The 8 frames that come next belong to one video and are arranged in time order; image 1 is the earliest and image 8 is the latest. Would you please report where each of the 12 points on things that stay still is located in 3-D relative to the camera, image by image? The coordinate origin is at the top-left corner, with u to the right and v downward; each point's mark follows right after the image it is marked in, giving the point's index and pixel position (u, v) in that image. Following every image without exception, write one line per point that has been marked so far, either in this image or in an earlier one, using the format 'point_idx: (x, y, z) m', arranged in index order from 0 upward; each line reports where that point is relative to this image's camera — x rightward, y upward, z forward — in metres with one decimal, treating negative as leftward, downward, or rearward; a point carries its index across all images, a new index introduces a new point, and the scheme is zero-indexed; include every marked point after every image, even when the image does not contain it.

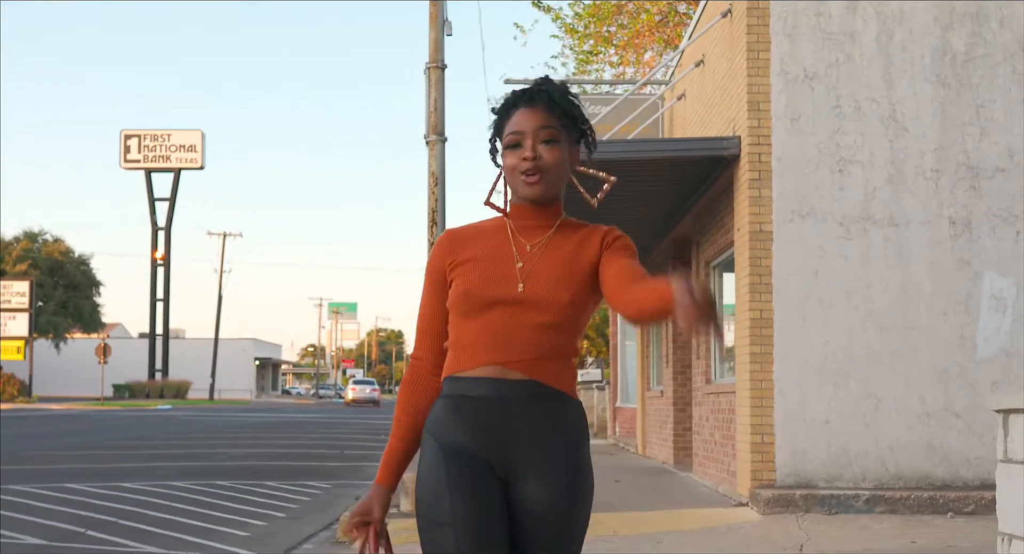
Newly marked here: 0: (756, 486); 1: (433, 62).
0: (+1.7, -1.4, +9.9) m
1: (-0.6, +1.6, +10.9) m
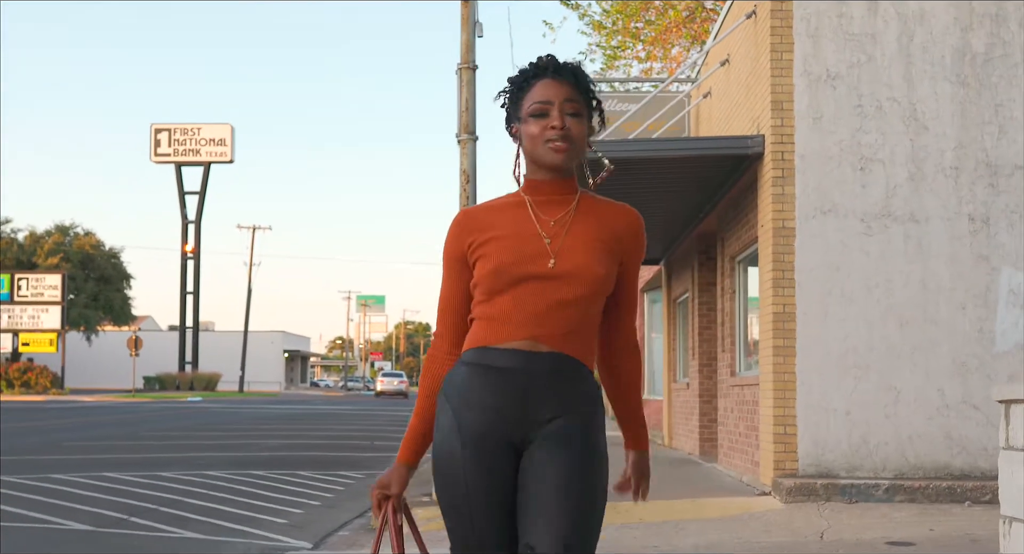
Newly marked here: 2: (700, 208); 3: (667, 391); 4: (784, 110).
0: (+1.9, -1.4, +10.1) m
1: (-0.4, +1.7, +11.2) m
2: (+1.8, +0.7, +13.4) m
3: (+2.0, -1.4, +18.0) m
4: (+2.0, +1.2, +10.3) m
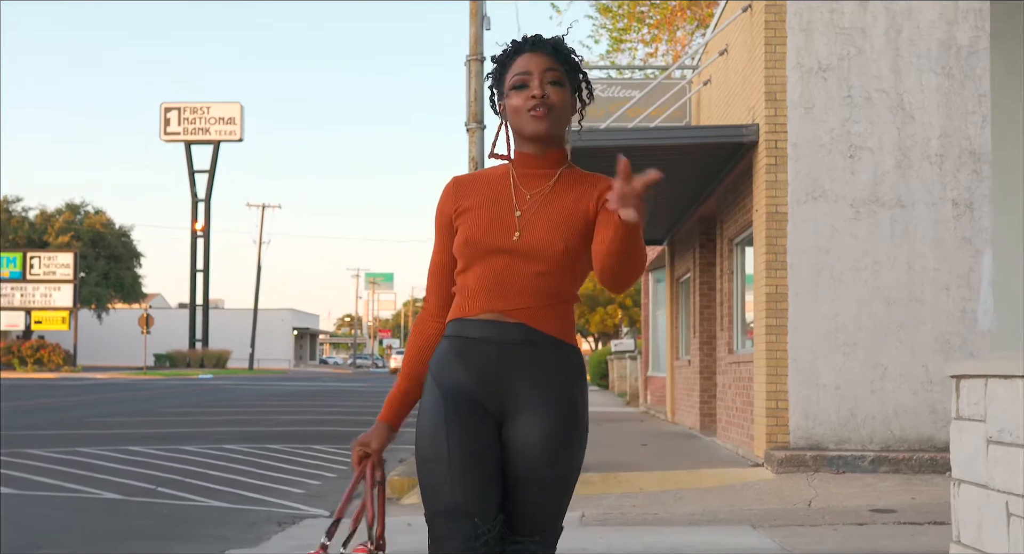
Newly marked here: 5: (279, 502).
0: (+1.9, -1.3, +10.7) m
1: (-0.3, +1.8, +11.7) m
2: (+1.8, +0.8, +14.0) m
3: (+2.1, -1.2, +18.6) m
4: (+2.0, +1.4, +10.9) m
5: (-1.7, -1.7, +10.6) m
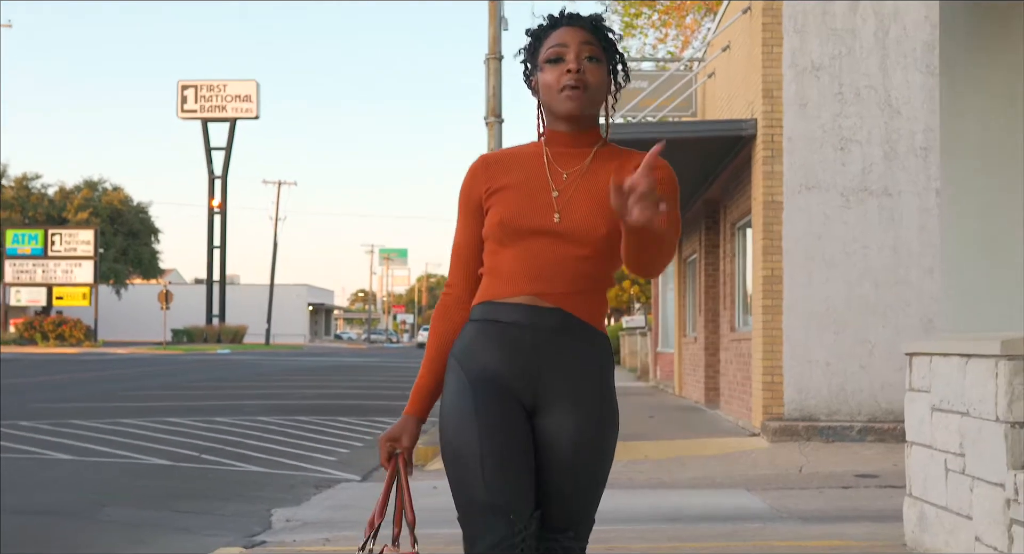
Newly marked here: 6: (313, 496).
0: (+2.1, -1.2, +11.6) m
1: (-0.2, +2.0, +12.5) m
2: (+2.0, +1.0, +14.8) m
3: (+2.3, -0.9, +19.5) m
4: (+2.2, +1.5, +11.7) m
5: (-1.6, -1.5, +11.5) m
6: (-1.3, -1.5, +9.5) m
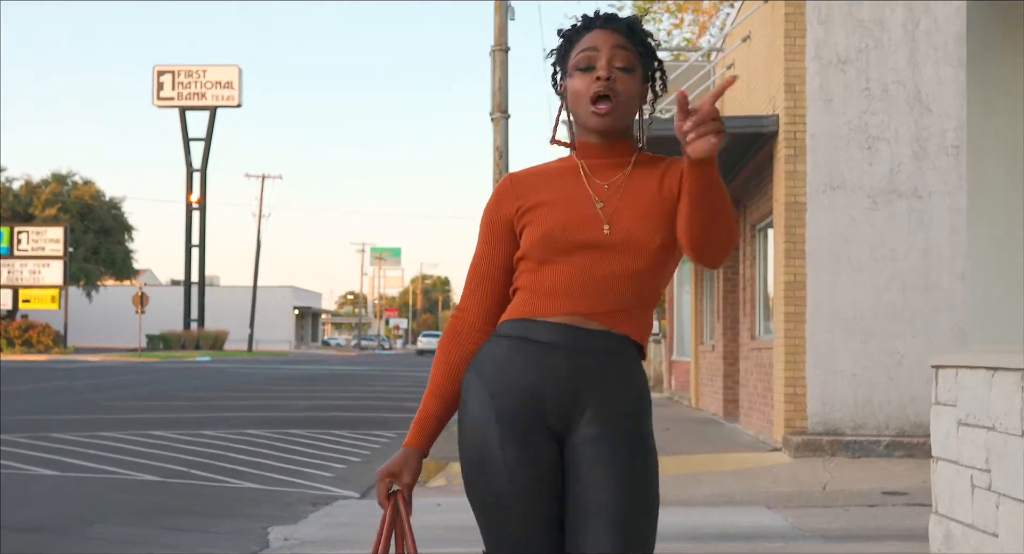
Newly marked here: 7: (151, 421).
0: (+2.1, -1.2, +10.9) m
1: (-0.1, +1.9, +11.9) m
2: (+2.0, +1.0, +14.2) m
3: (+2.3, -1.0, +18.8) m
4: (+2.2, +1.4, +11.1) m
5: (-1.6, -1.6, +10.8) m
6: (-1.3, -1.5, +8.9) m
7: (-4.1, -1.6, +16.1) m
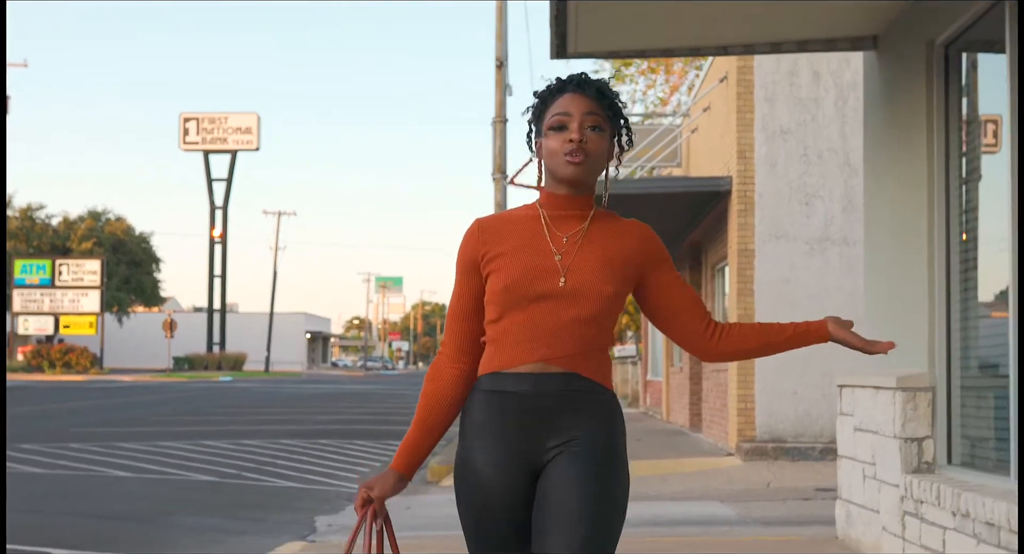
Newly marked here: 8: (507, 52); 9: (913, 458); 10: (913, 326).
0: (+2.1, -1.5, +13.1) m
1: (-0.1, +1.6, +14.2) m
2: (+2.0, +0.6, +16.4) m
3: (+2.3, -1.4, +21.0) m
4: (+2.2, +1.1, +13.3) m
5: (-1.6, -1.9, +13.0) m
6: (-1.3, -1.8, +11.1) m
7: (-4.1, -2.0, +18.3) m
8: (-0.1, +2.6, +16.2) m
9: (+1.5, -0.7, +5.4) m
10: (+1.6, -0.2, +5.8) m
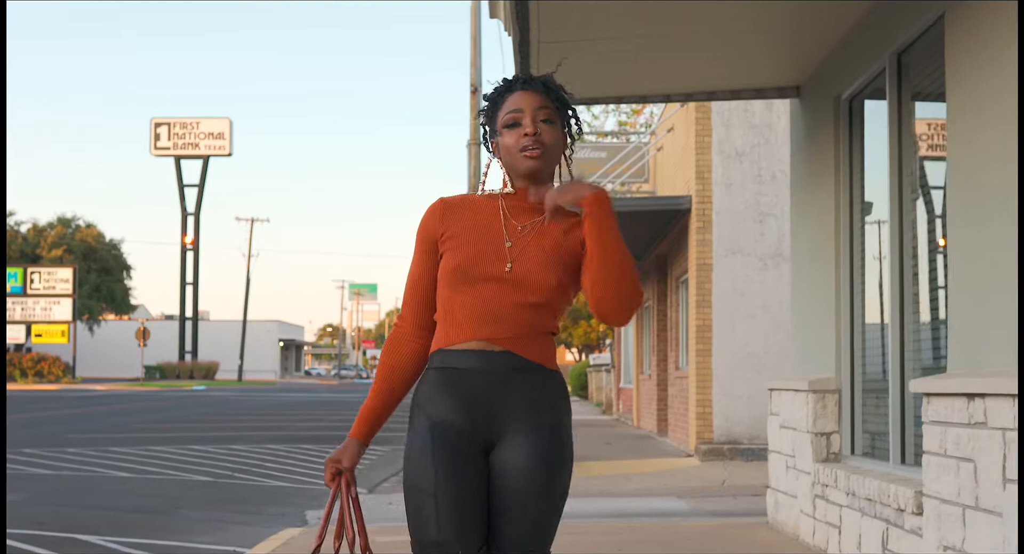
0: (+1.9, -1.6, +14.1) m
1: (-0.4, +1.5, +15.1) m
2: (+1.7, +0.5, +17.4) m
3: (+1.9, -1.6, +22.0) m
4: (+1.9, +1.0, +14.3) m
5: (-1.8, -2.0, +13.9) m
6: (-1.5, -1.9, +12.0) m
7: (-4.4, -2.2, +19.1) m
8: (-0.4, +2.4, +17.1) m
9: (+1.4, -0.8, +6.4) m
10: (+1.5, -0.3, +6.8) m
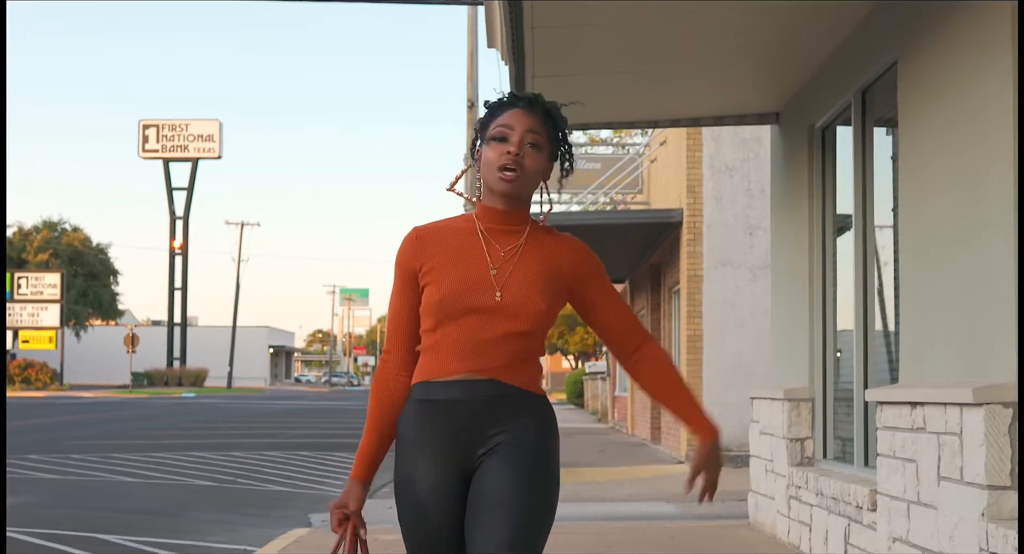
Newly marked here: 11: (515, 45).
0: (+1.8, -1.8, +14.6) m
1: (-0.5, +1.3, +15.6) m
2: (+1.6, +0.3, +17.9) m
3: (+1.8, -1.8, +22.4) m
4: (+1.9, +0.9, +14.8) m
5: (-1.9, -2.1, +14.3) m
6: (-1.6, -2.0, +12.4) m
7: (-4.5, -2.3, +19.6) m
8: (-0.5, +2.3, +17.6) m
9: (+1.4, -0.9, +6.9) m
10: (+1.5, -0.4, +7.3) m
11: (0.0, +1.1, +6.7) m
